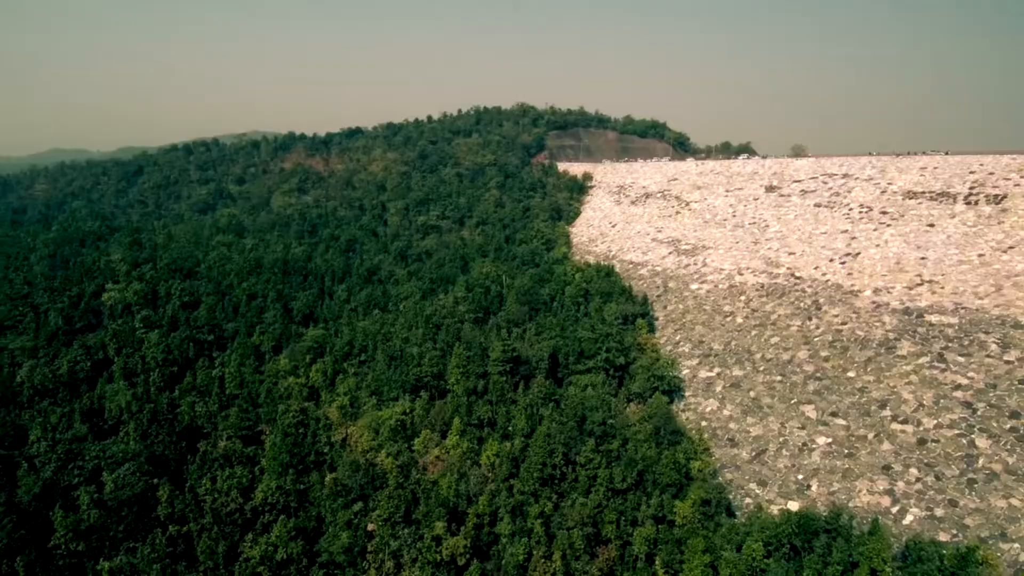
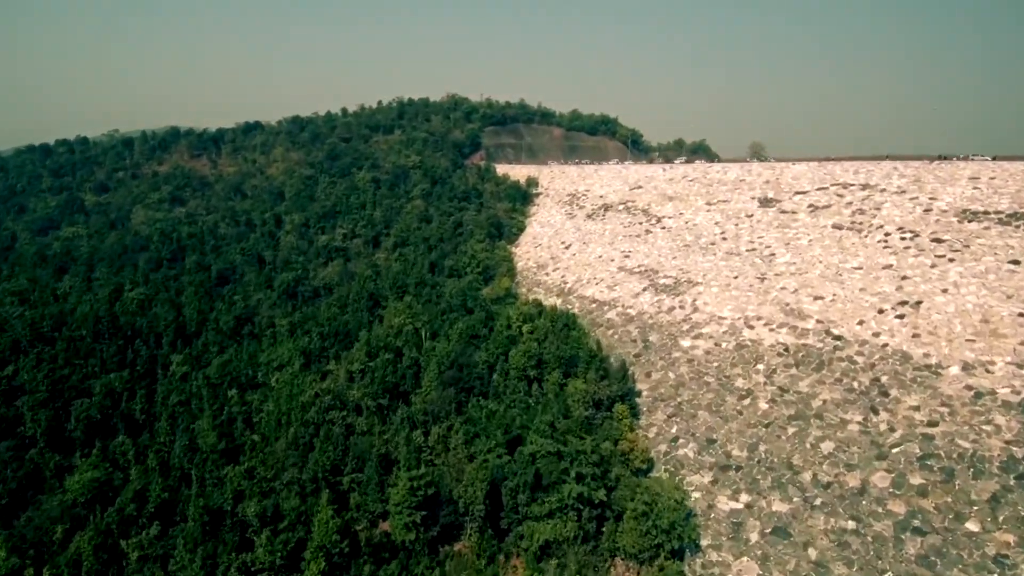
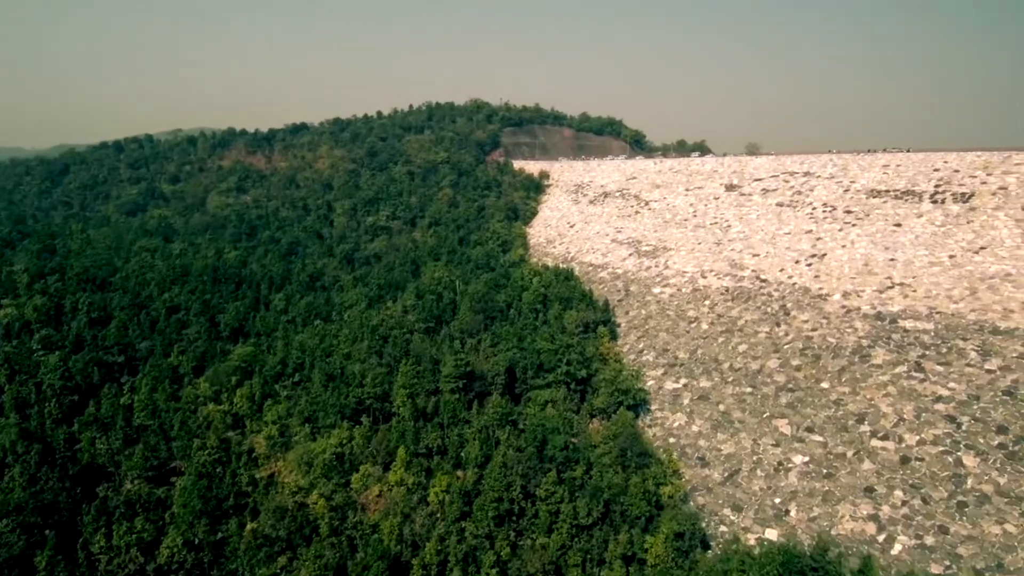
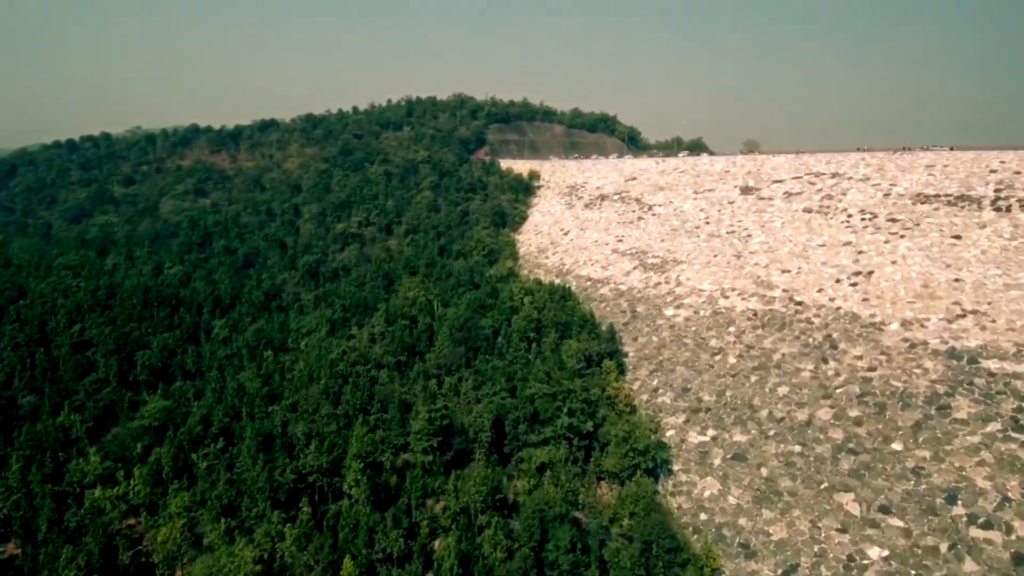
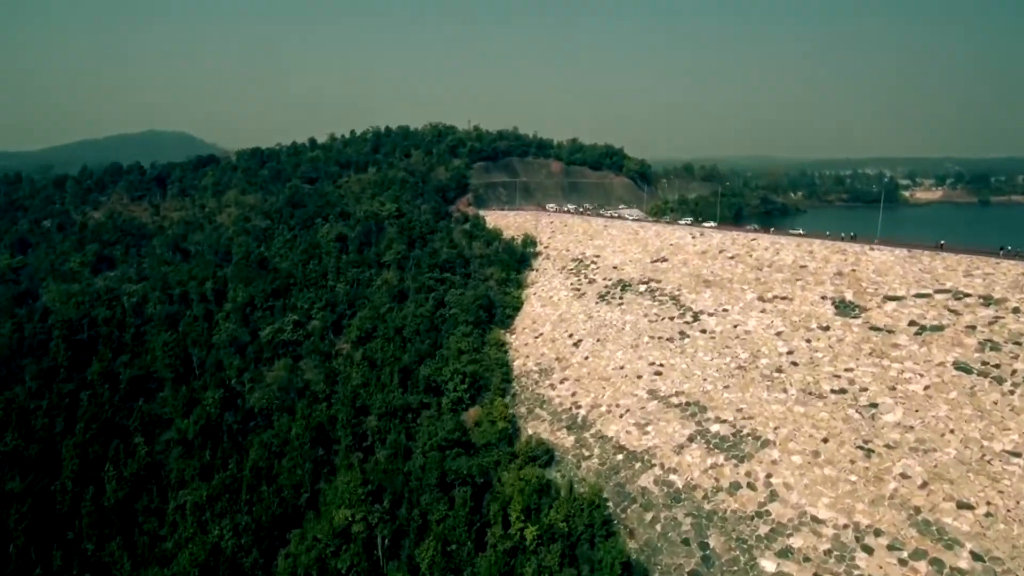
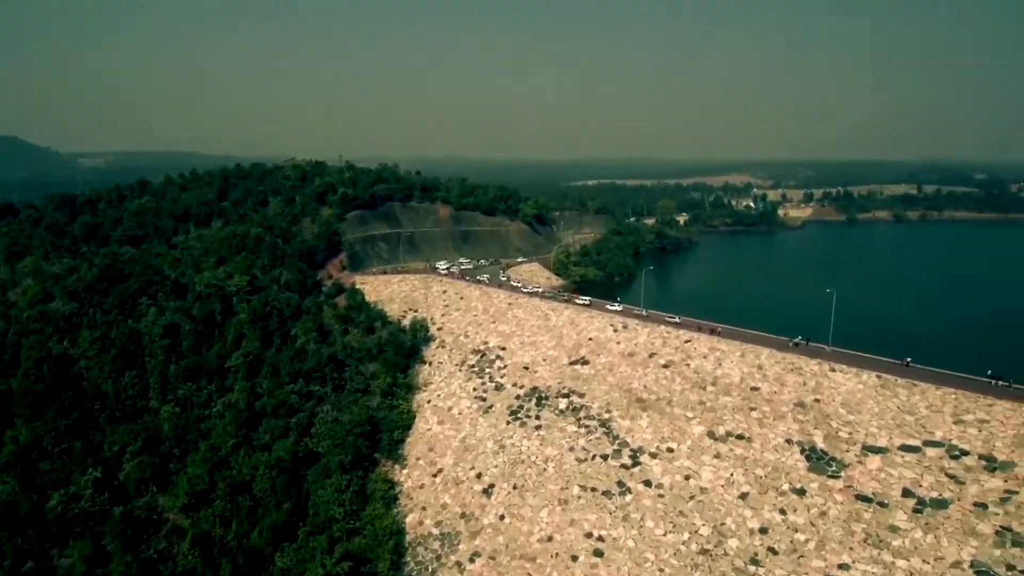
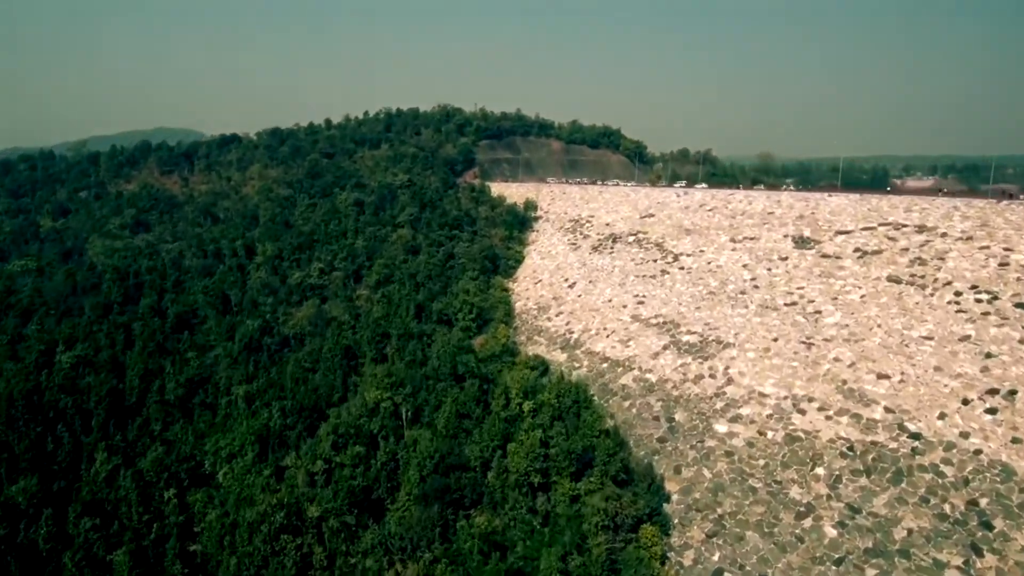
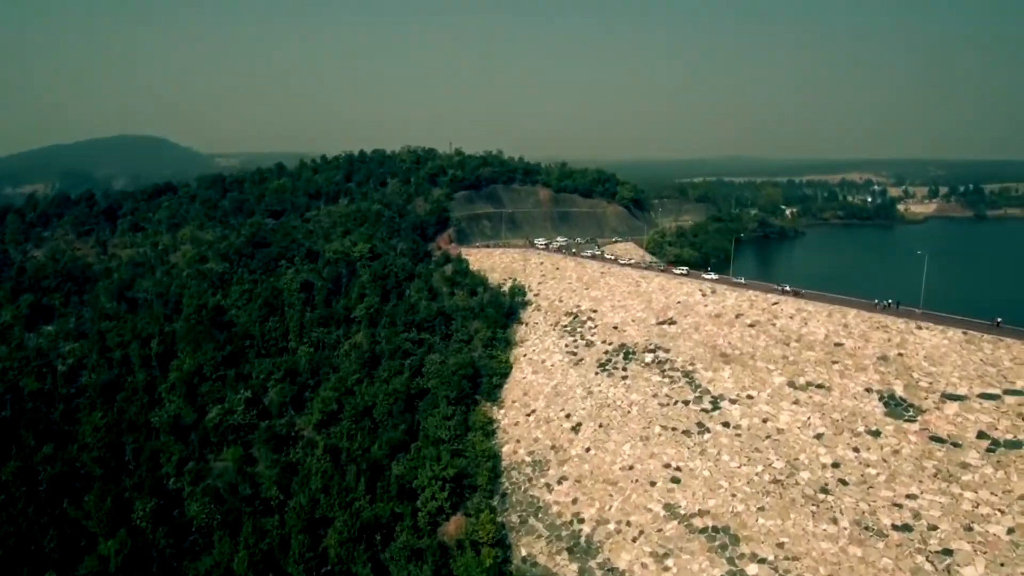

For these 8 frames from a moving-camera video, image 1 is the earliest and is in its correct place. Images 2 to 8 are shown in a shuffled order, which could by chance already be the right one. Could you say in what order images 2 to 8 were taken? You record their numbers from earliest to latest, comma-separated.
3, 4, 2, 7, 5, 8, 6
